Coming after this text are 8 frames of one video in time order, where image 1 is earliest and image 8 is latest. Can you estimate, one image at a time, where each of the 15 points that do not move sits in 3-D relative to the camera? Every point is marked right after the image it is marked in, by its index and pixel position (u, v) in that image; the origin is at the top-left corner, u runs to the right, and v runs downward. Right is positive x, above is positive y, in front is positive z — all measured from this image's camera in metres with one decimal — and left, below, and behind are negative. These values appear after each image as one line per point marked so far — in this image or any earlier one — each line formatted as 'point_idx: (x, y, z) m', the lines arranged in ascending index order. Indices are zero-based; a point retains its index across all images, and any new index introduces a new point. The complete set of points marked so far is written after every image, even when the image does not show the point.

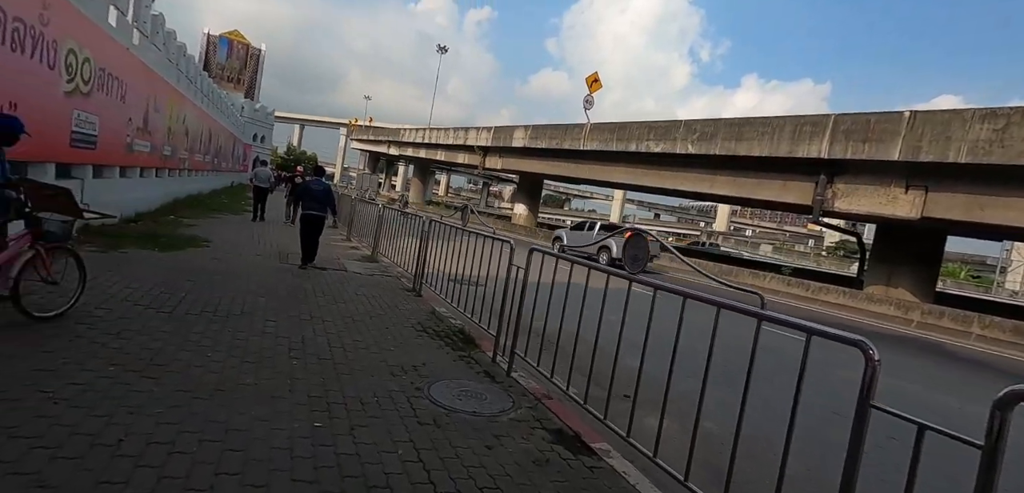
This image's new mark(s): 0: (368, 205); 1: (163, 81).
0: (-3.9, +1.1, +14.2) m
1: (-7.8, +3.7, +11.9) m
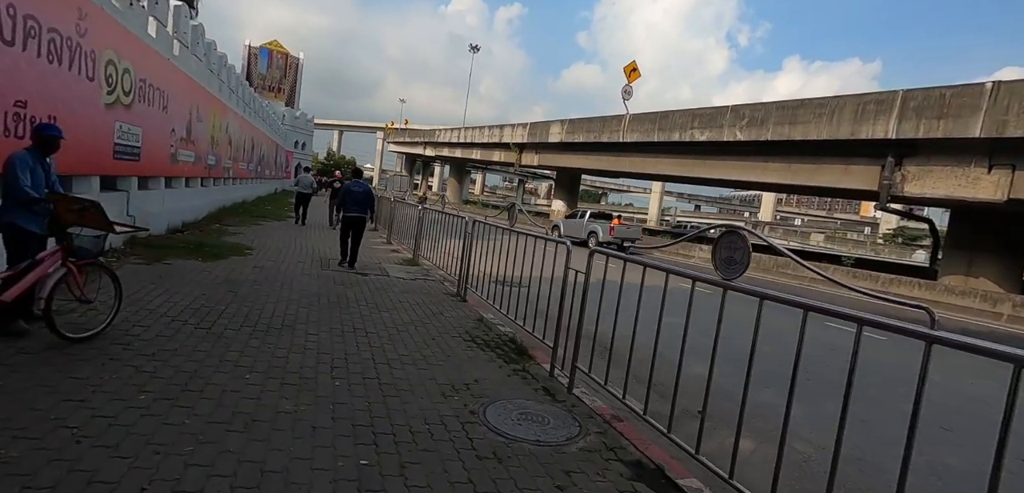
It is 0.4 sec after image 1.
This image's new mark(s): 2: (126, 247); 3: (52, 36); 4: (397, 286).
0: (-2.8, +1.0, +14.0) m
1: (-6.9, +3.5, +12.0) m
2: (-5.4, 0.0, +7.4) m
3: (-4.6, +2.1, +5.3) m
4: (-1.7, -0.6, +7.6) m
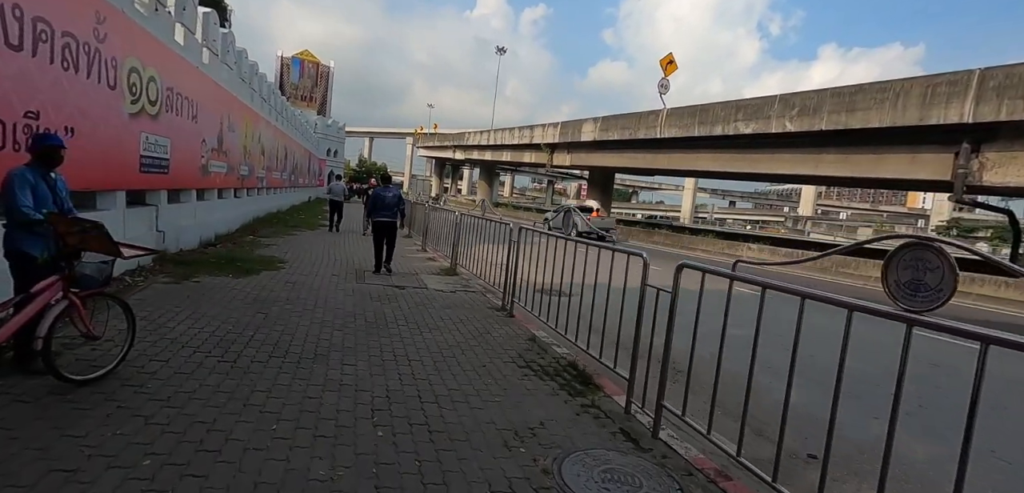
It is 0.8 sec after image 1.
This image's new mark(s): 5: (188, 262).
0: (-1.8, +0.9, +13.5) m
1: (-6.1, +3.2, +11.7) m
2: (-4.7, -0.2, +7.0) m
3: (-4.1, +1.9, +4.9) m
4: (-1.0, -0.7, +7.0) m
5: (-4.5, -0.2, +7.4) m
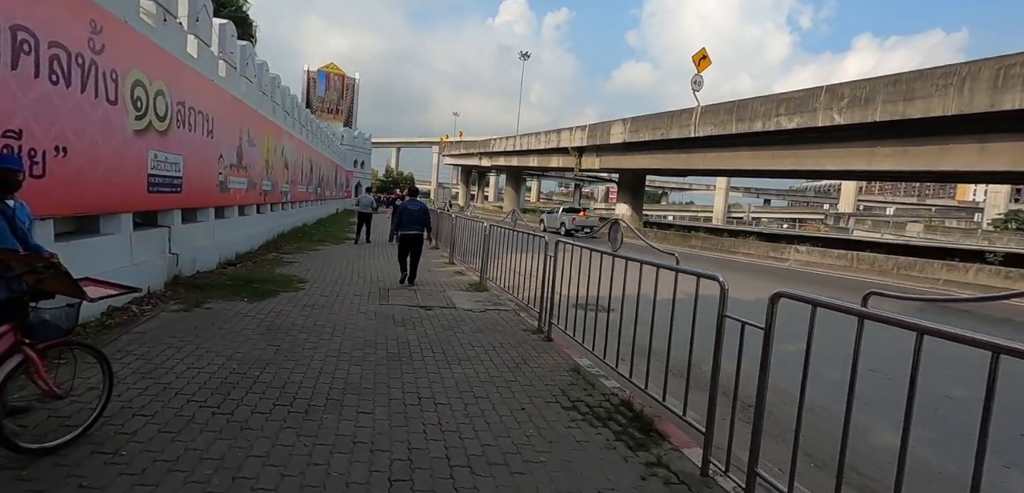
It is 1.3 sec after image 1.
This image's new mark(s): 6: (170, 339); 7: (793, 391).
0: (-1.0, +0.6, +12.9) m
1: (-5.5, +2.8, +11.4) m
2: (-4.3, -0.5, +6.6) m
3: (-3.8, +1.6, +4.4) m
4: (-0.6, -0.9, +6.4) m
5: (-4.1, -0.5, +7.0) m
6: (-3.1, -0.8, +4.8) m
7: (+2.6, -1.3, +4.8) m
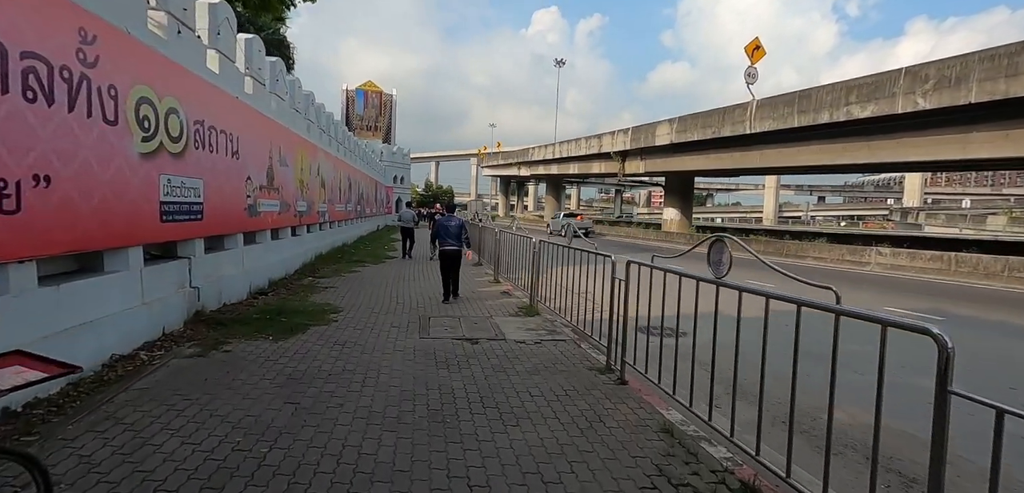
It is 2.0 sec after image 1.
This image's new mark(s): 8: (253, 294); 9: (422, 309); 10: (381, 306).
0: (+0.1, +0.2, +12.0) m
1: (-4.6, +2.3, +10.8) m
2: (-3.6, -0.9, +5.9) m
3: (-3.4, +1.3, +3.8) m
4: (+0.1, -1.1, +5.4) m
5: (-3.4, -0.9, +6.3) m
6: (-2.5, -1.1, +4.0) m
7: (+3.1, -1.4, +3.6) m
8: (-4.1, -0.7, +8.3) m
9: (-1.4, -0.9, +8.0) m
10: (-2.0, -0.9, +8.0) m
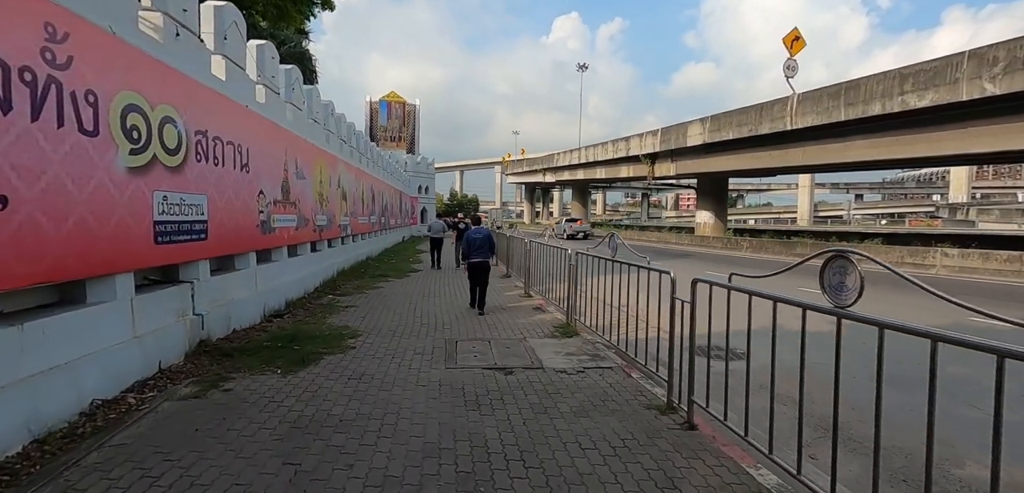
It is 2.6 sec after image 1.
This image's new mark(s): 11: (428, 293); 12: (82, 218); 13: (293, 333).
0: (+0.7, 0.0, +11.2) m
1: (-4.0, +2.0, +10.3) m
2: (-3.3, -1.1, +5.3) m
3: (-3.2, +1.1, +3.2) m
4: (+0.4, -1.3, +4.6) m
5: (-3.0, -1.1, +5.7) m
6: (-2.3, -1.3, +3.3) m
7: (+3.4, -1.5, +2.7) m
8: (-3.6, -1.0, +7.7) m
9: (-0.9, -1.1, +7.3) m
10: (-1.5, -1.1, +7.3) m
11: (-1.8, -1.1, +11.5) m
12: (-3.3, +0.2, +4.1) m
13: (-2.8, -1.1, +6.9) m
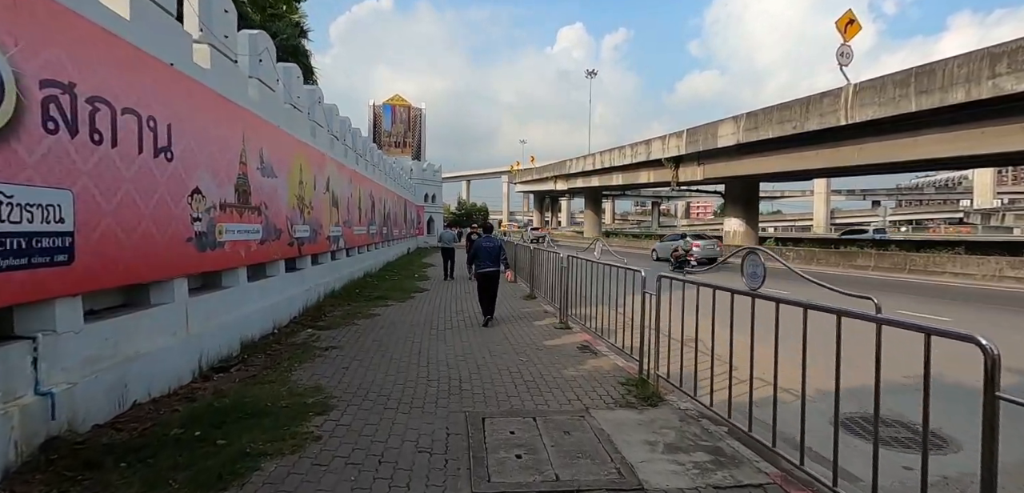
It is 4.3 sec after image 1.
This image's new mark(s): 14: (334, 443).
0: (+1.2, -0.3, +8.8) m
1: (-3.5, +1.7, +8.0) m
2: (-2.8, -1.3, +2.9) m
3: (-2.8, +1.0, +0.8) m
4: (+0.9, -1.4, +2.2) m
5: (-2.5, -1.3, +3.3) m
6: (-1.8, -1.5, +0.9) m
7: (+3.8, -1.5, +0.2) m
8: (-3.1, -1.2, +5.3) m
9: (-0.4, -1.3, +4.8) m
10: (-1.0, -1.3, +4.9) m
11: (-1.3, -1.4, +9.1) m
12: (-2.8, 0.0, +1.7) m
13: (-2.4, -1.3, +4.5) m
14: (-1.2, -1.4, +3.8) m
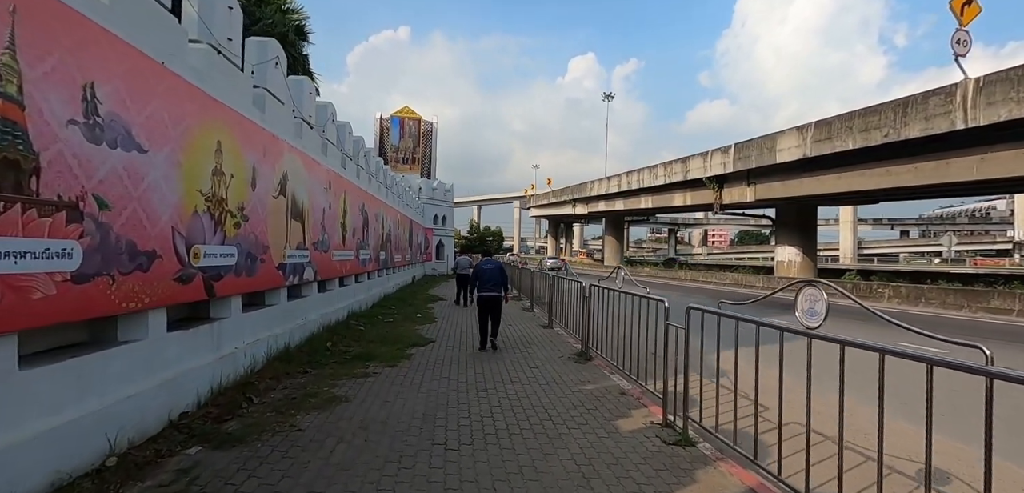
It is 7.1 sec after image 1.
0: (+1.9, -0.7, +5.0) m
1: (-2.9, +1.4, +4.4) m
2: (-2.3, -1.4, -0.9) m
3: (-2.3, +1.0, -2.8) m
4: (+1.4, -1.5, -1.7) m
5: (-2.0, -1.4, -0.5) m
6: (-1.4, -1.4, -2.9) m
7: (+4.2, -1.5, -3.7) m
8: (-2.5, -1.4, +1.6) m
9: (+0.1, -1.5, +1.0) m
10: (-0.5, -1.5, +1.1) m
11: (-0.7, -1.7, +5.3) m
12: (-2.3, +0.1, -2.0) m
13: (-1.8, -1.4, +0.7) m
14: (-0.7, -1.5, 0.0) m
